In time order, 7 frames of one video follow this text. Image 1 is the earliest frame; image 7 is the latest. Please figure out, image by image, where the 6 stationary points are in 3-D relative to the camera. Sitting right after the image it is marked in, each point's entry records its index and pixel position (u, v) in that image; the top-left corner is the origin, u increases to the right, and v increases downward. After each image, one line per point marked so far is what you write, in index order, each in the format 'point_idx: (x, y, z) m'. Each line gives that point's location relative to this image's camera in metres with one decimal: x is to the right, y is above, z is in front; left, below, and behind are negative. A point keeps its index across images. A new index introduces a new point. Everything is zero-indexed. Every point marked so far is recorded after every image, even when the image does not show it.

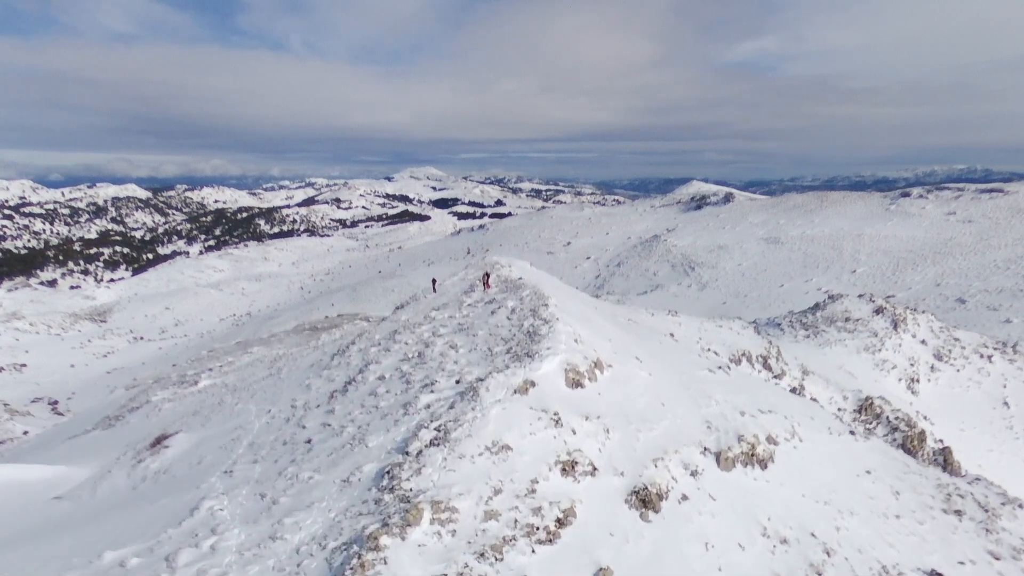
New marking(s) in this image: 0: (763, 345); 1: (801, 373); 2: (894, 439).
0: (+9.8, -2.2, +19.9) m
1: (+11.1, -3.2, +19.6) m
2: (+12.9, -5.1, +17.4) m
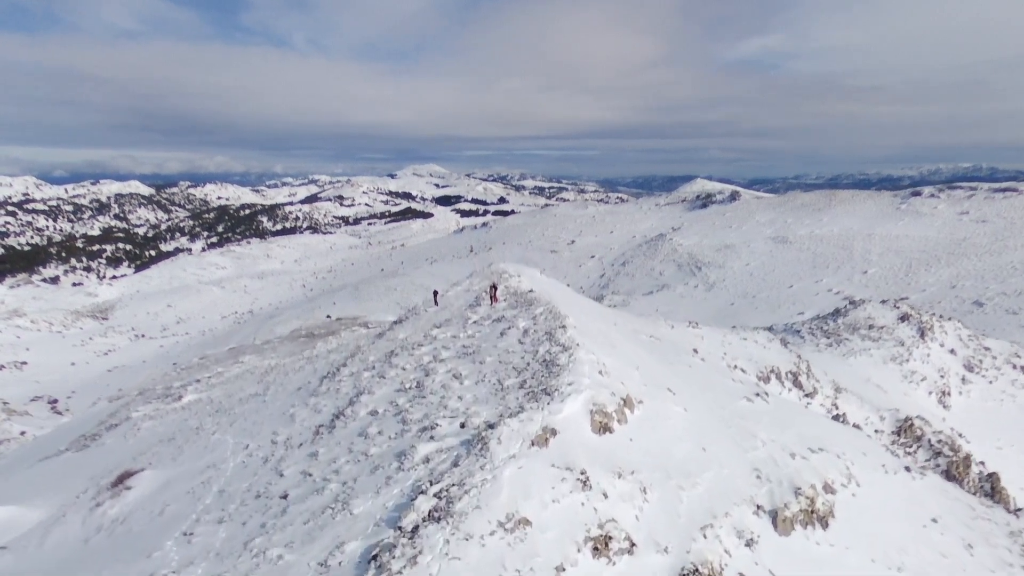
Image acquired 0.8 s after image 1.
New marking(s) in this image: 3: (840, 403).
0: (+10.1, -2.6, +18.4) m
1: (+11.4, -3.6, +18.1) m
2: (+13.1, -5.5, +15.9) m
3: (+11.1, -3.9, +17.3) m
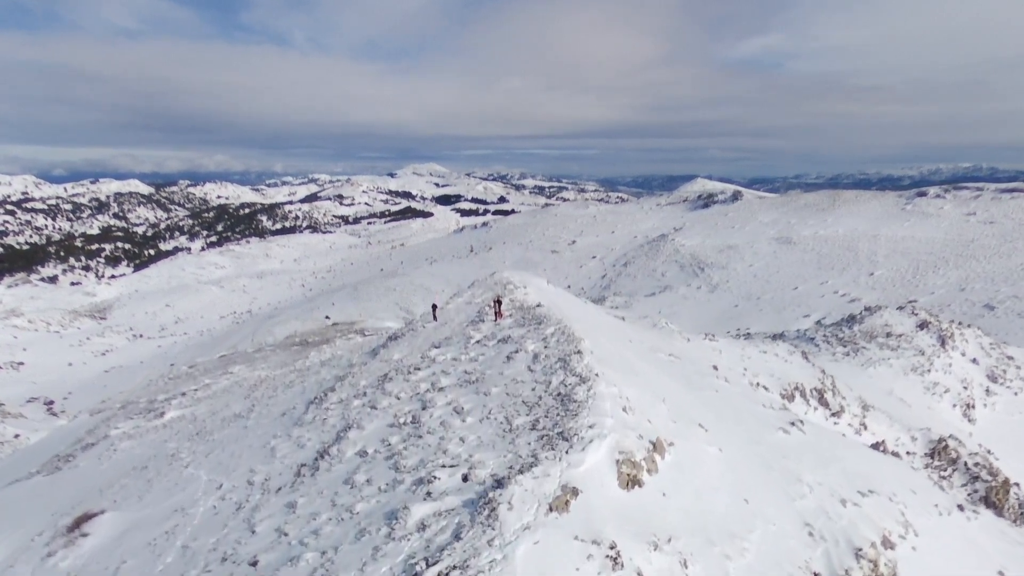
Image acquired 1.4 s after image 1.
0: (+10.2, -2.9, +17.3) m
1: (+11.6, -3.9, +16.9) m
2: (+13.3, -5.8, +14.7) m
3: (+11.2, -4.3, +16.1) m
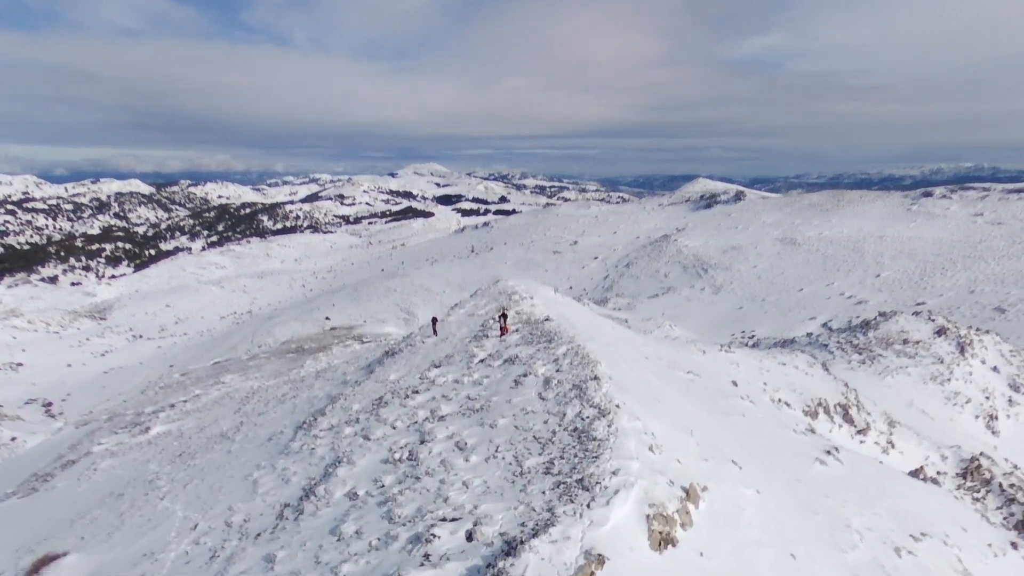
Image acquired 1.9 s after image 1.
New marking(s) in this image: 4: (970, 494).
0: (+10.4, -3.2, +16.3) m
1: (+11.7, -4.2, +16.0) m
2: (+13.4, -6.1, +13.8) m
3: (+11.4, -4.6, +15.2) m
4: (+12.6, -5.7, +14.2) m
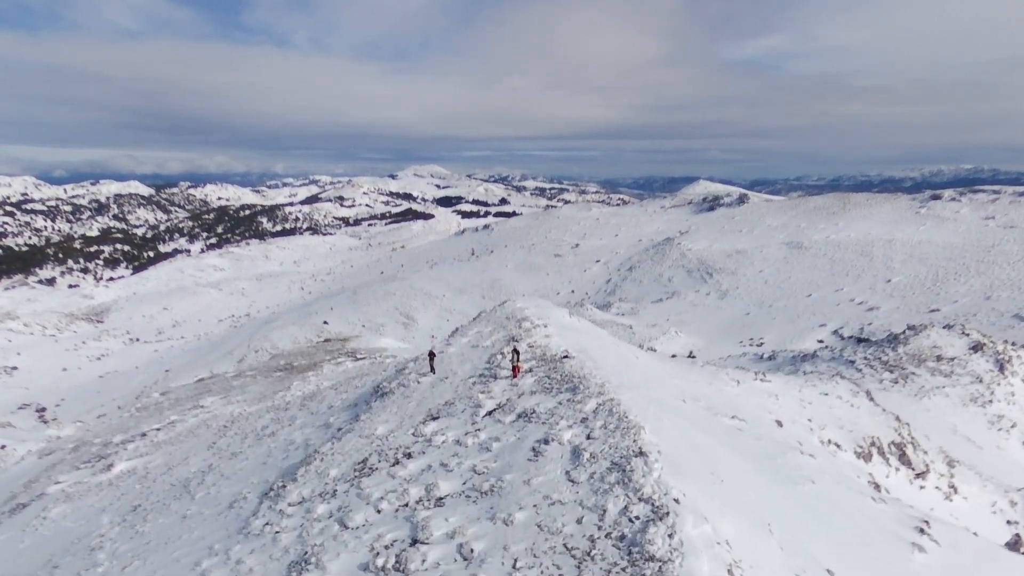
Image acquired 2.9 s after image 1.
0: (+10.6, -3.8, +14.5) m
1: (+11.9, -4.8, +14.1) m
2: (+13.7, -6.7, +11.9) m
3: (+11.6, -5.1, +13.3) m
4: (+12.9, -6.3, +12.3) m
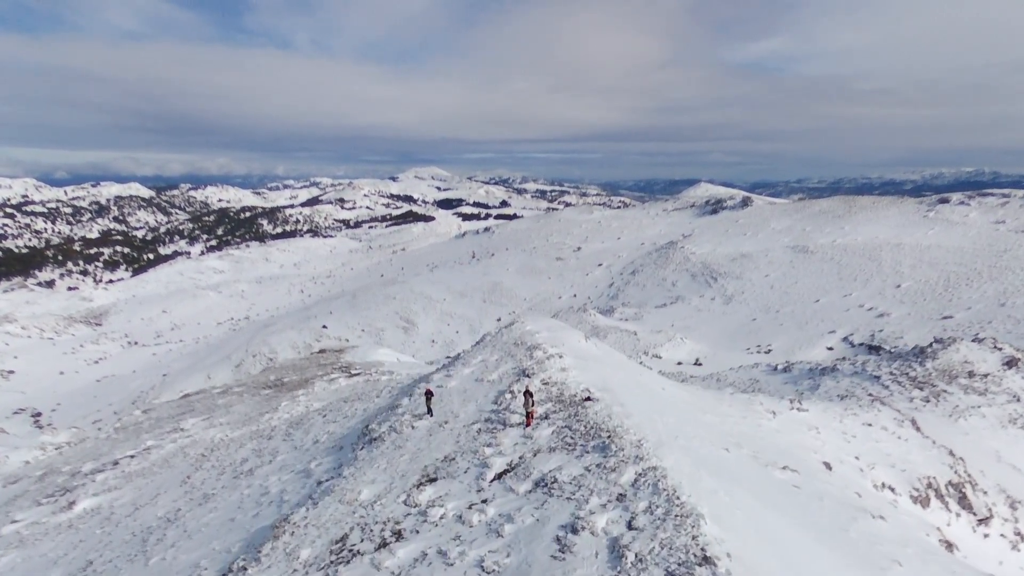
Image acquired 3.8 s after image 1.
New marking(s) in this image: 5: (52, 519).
0: (+10.8, -4.2, +13.0) m
1: (+12.1, -5.3, +12.6) m
2: (+13.8, -7.1, +10.4) m
3: (+11.8, -5.6, +11.8) m
4: (+13.1, -6.7, +10.8) m
5: (-12.0, -5.9, +13.6) m
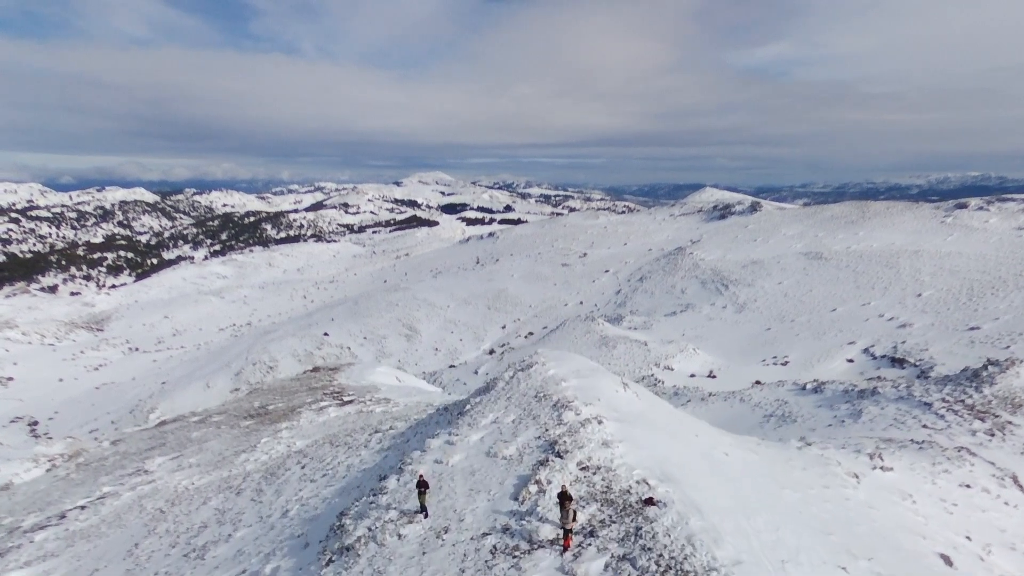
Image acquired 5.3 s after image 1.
0: (+11.2, -4.9, +10.5) m
1: (+12.5, -5.9, +10.1) m
2: (+14.2, -7.7, +7.8) m
3: (+12.1, -6.2, +9.3) m
4: (+13.4, -7.4, +8.2) m
5: (-11.6, -6.5, +11.2) m
